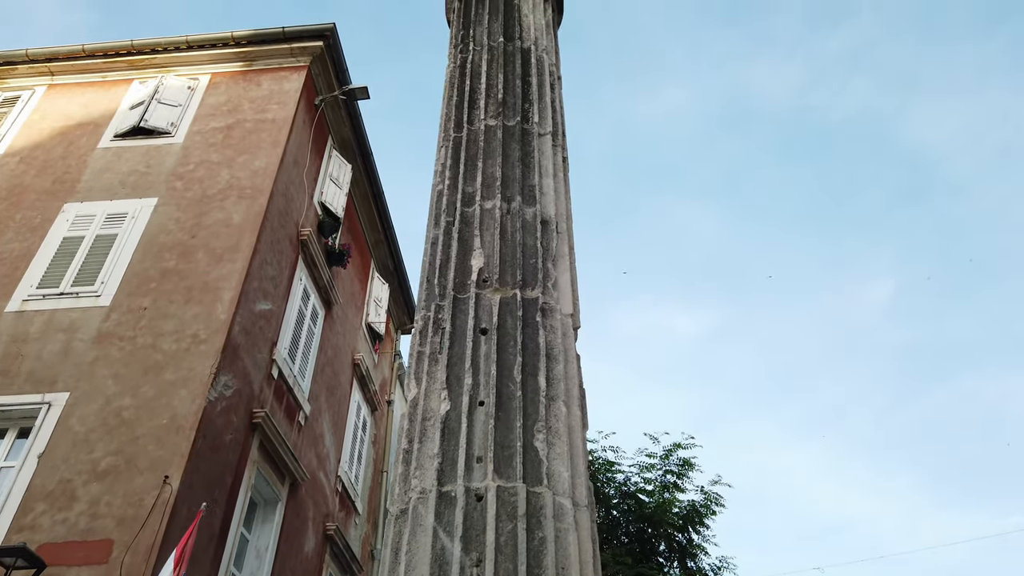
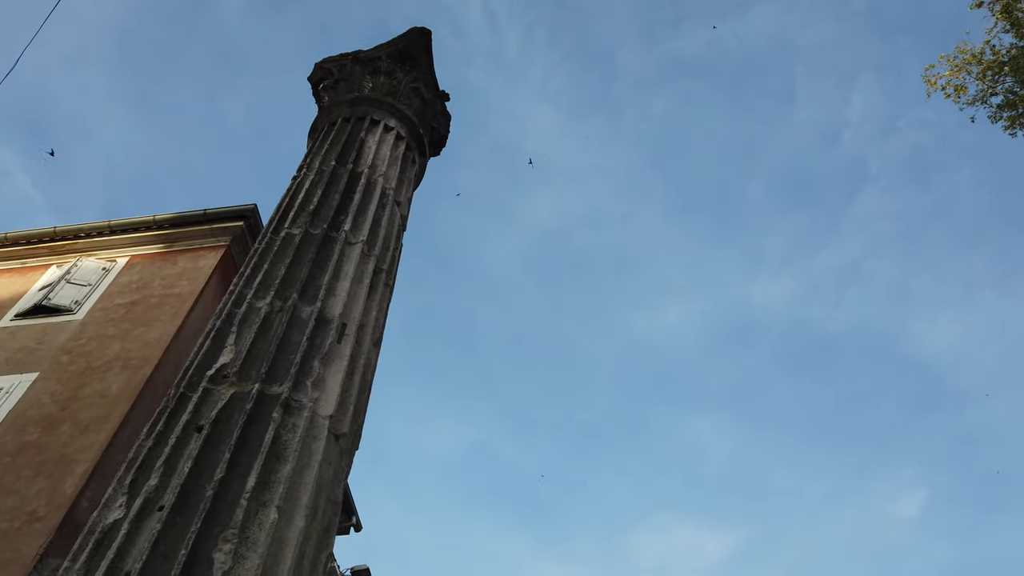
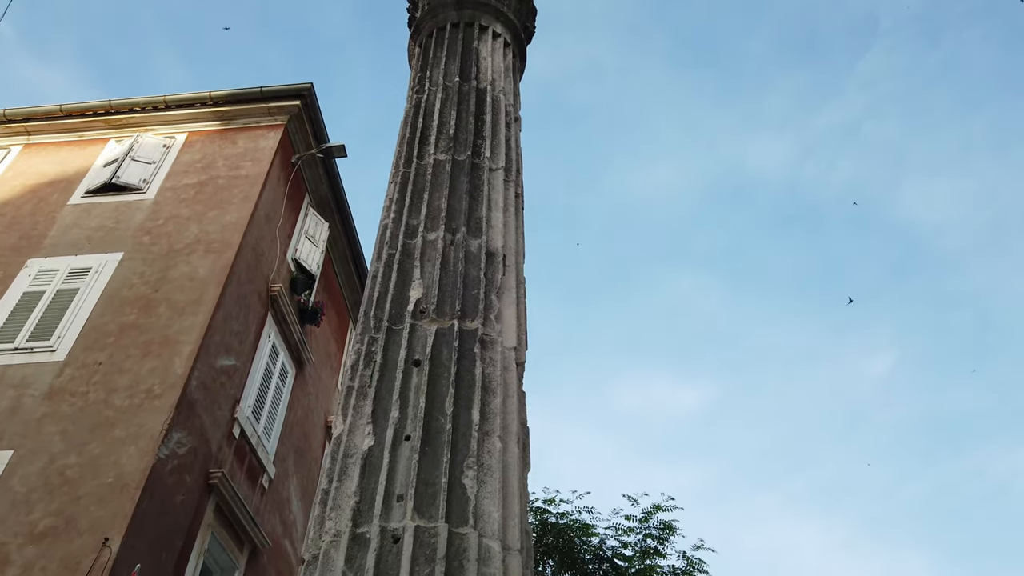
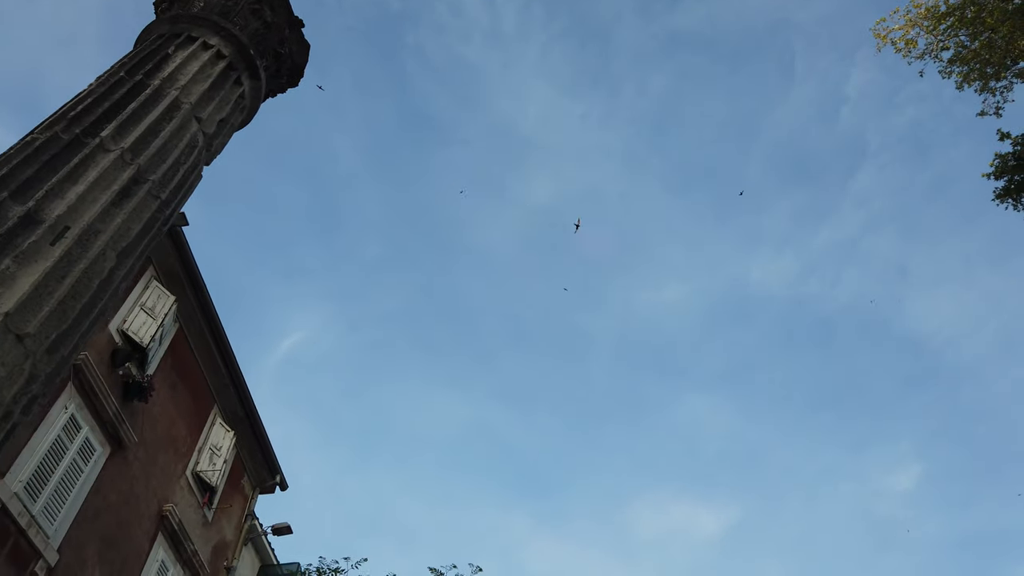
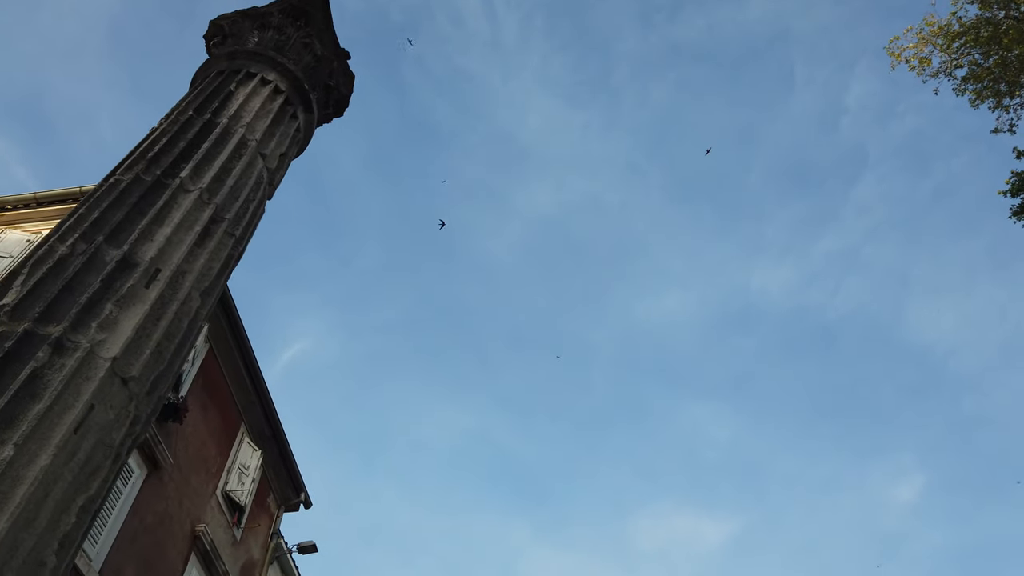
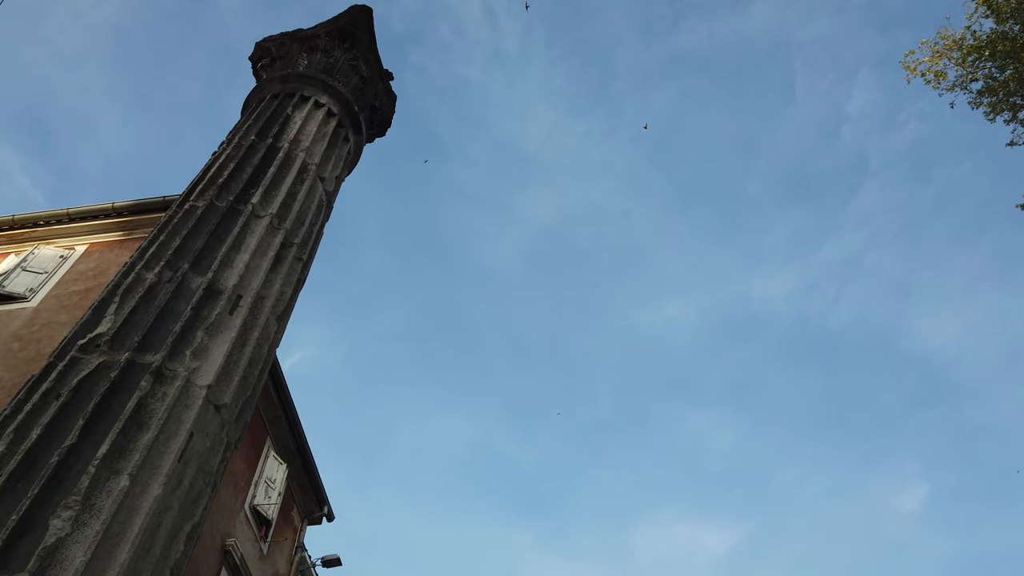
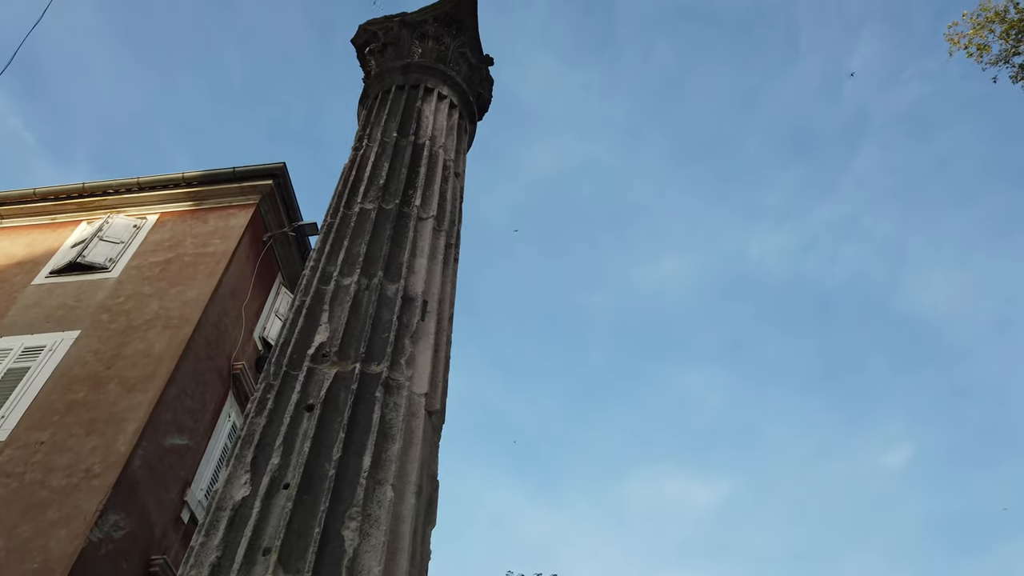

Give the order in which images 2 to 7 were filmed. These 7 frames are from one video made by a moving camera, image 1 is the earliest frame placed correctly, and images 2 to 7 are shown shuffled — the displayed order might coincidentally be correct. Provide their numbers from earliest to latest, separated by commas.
3, 7, 2, 6, 5, 4
